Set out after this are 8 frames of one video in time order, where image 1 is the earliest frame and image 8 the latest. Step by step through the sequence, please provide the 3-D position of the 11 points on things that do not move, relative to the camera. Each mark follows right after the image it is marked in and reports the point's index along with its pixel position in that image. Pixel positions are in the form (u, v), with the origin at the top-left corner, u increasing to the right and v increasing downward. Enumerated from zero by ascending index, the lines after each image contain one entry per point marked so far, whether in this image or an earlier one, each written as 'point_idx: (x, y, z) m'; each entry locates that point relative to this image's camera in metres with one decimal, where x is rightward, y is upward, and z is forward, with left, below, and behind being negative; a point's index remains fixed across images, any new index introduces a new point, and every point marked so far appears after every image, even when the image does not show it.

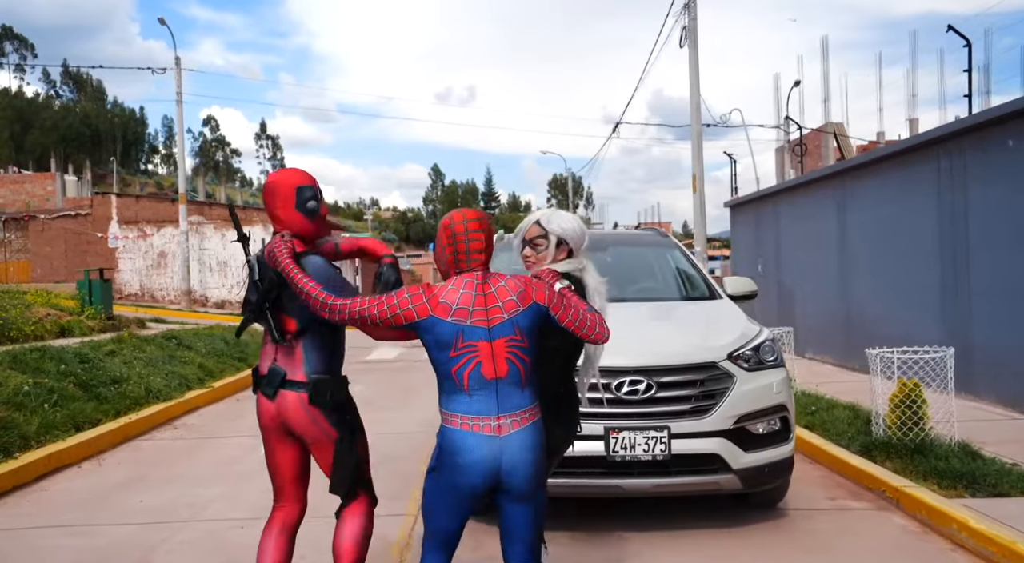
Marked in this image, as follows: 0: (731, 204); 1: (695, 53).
0: (+4.5, +1.6, +14.6) m
1: (+3.8, +4.8, +14.4) m
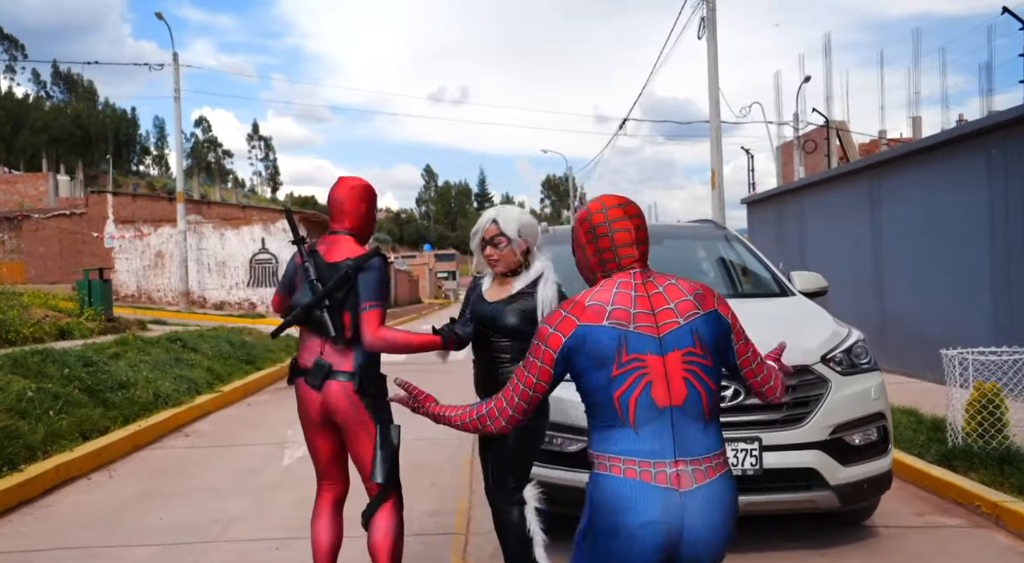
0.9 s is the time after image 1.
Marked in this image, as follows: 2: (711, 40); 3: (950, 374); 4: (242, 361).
0: (+4.8, +1.6, +14.2) m
1: (+4.0, +4.8, +14.1) m
2: (+3.9, +4.9, +14.1) m
3: (+2.8, -0.6, +4.5) m
4: (-4.6, -1.4, +11.9) m
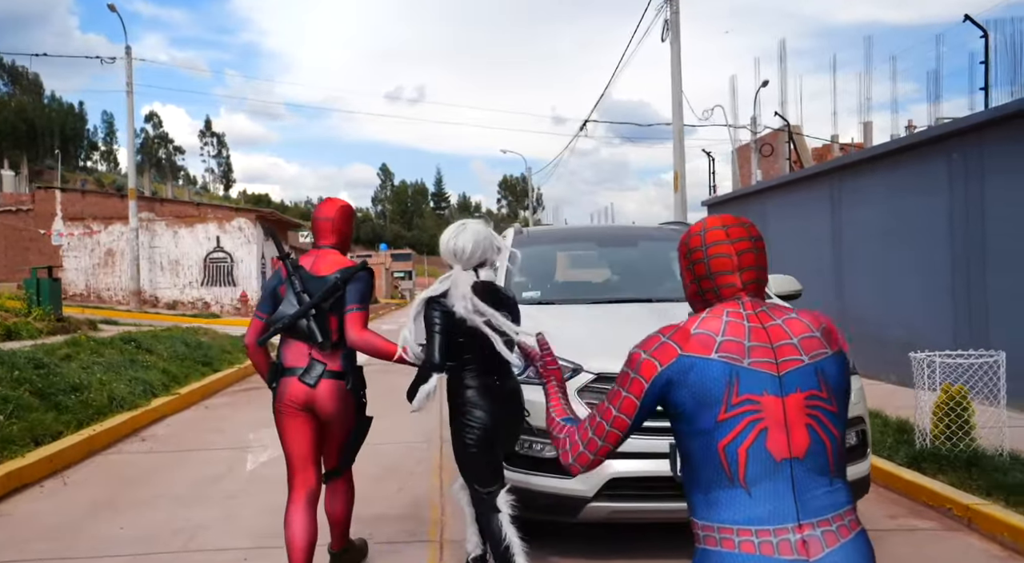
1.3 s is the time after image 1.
0: (+4.1, +1.6, +14.4) m
1: (+3.3, +4.8, +14.2) m
2: (+3.2, +4.9, +14.3) m
3: (+2.7, -0.6, +4.6) m
4: (-5.2, -1.4, +11.6) m
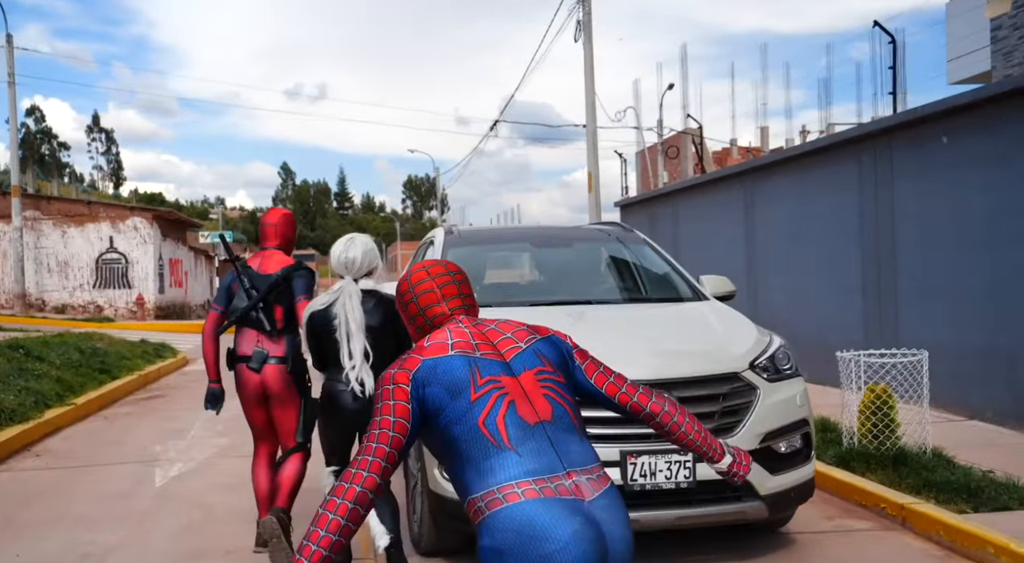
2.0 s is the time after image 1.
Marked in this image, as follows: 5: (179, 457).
0: (+2.4, +1.6, +14.7) m
1: (+1.7, +4.8, +14.4) m
2: (+1.6, +4.9, +14.5) m
3: (+2.2, -0.6, +4.8) m
4: (-6.4, -1.4, +10.8) m
5: (-2.9, -1.5, +6.1) m
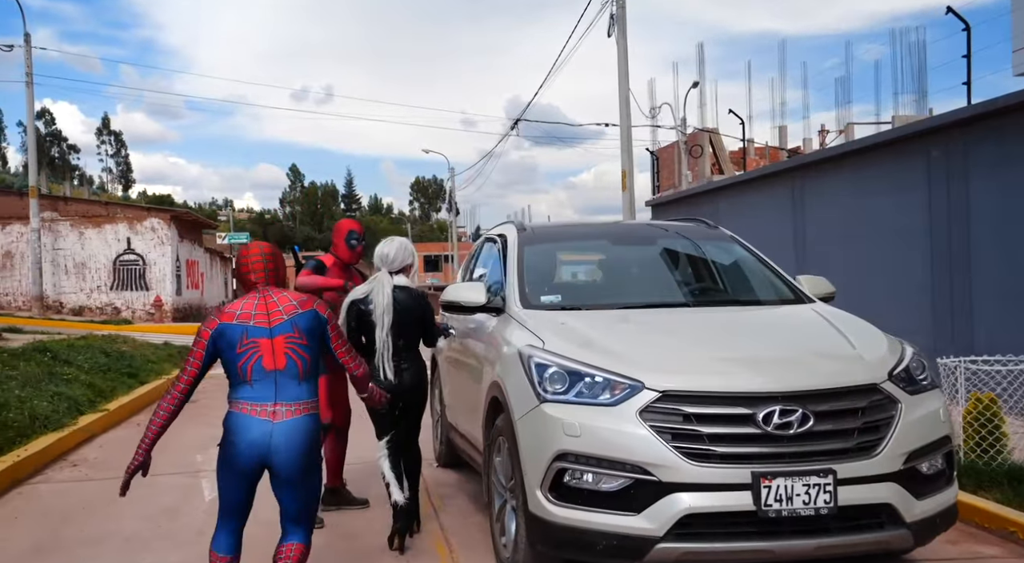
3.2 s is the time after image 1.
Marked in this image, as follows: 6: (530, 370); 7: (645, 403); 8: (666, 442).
0: (+3.0, +1.6, +14.4) m
1: (+2.3, +4.8, +14.1) m
2: (+2.2, +4.9, +14.1) m
3: (+2.7, -0.6, +4.4) m
4: (-5.9, -1.4, +10.5) m
5: (-2.4, -1.6, +5.8) m
6: (+0.1, -0.4, +3.1) m
7: (+0.5, -0.5, +2.8) m
8: (+0.6, -0.6, +2.7) m
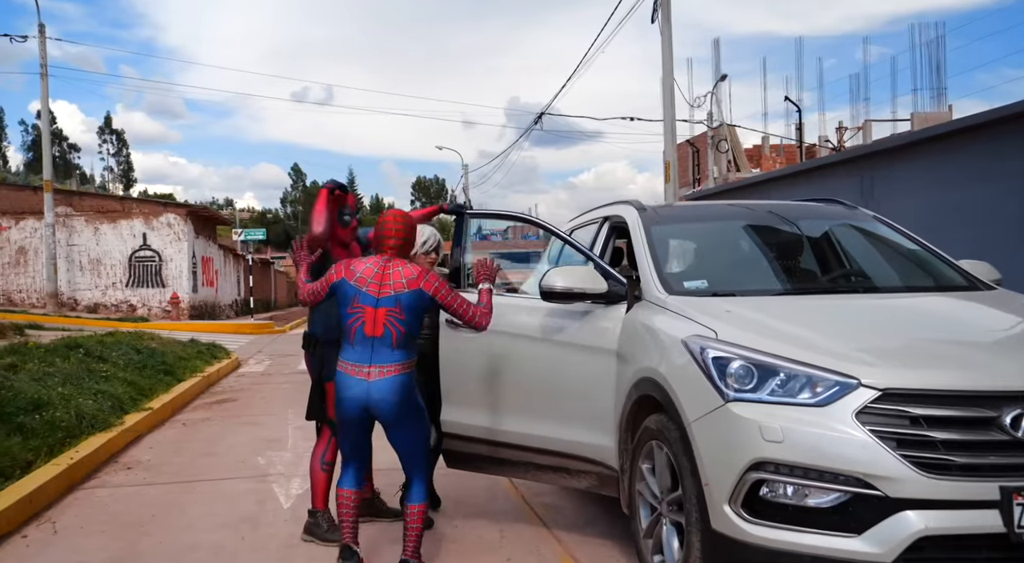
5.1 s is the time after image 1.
0: (+3.8, +1.7, +13.9) m
1: (+3.0, +4.9, +13.6) m
2: (+3.0, +5.0, +13.7) m
3: (+3.4, -0.5, +3.9) m
4: (-5.1, -1.3, +10.1) m
5: (-1.7, -1.5, +5.4) m
6: (+0.8, -0.3, +2.7) m
7: (+1.2, -0.4, +2.4) m
8: (+1.2, -0.6, +2.2) m
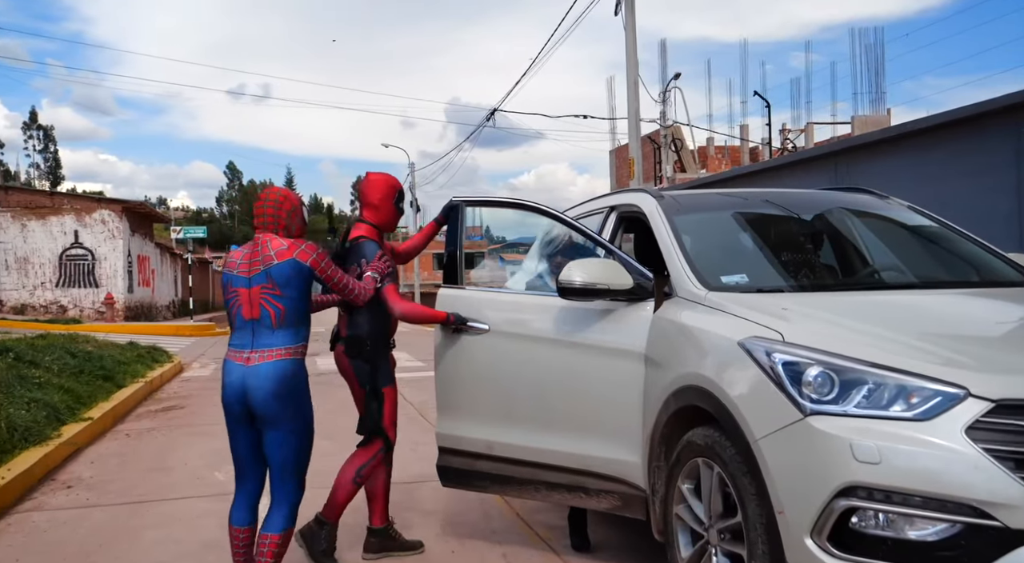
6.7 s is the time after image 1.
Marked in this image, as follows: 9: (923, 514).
0: (+3.0, +1.7, +13.8) m
1: (+2.3, +4.9, +13.4) m
2: (+2.3, +5.0, +13.5) m
3: (+3.4, -0.5, +3.8) m
4: (-5.6, -1.3, +9.3) m
5: (-1.8, -1.4, +4.9) m
6: (+0.9, -0.3, +2.4) m
7: (+1.3, -0.4, +2.0) m
8: (+1.4, -0.5, +1.9) m
9: (+1.2, -0.7, +2.0) m
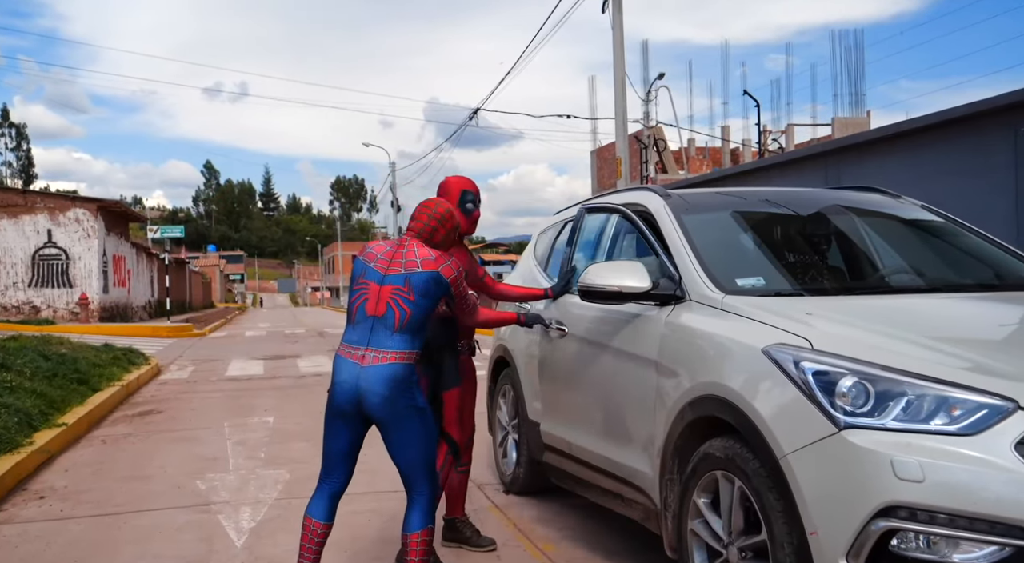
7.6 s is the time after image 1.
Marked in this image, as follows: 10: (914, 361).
0: (+2.8, +1.7, +13.7) m
1: (+2.1, +4.9, +13.3) m
2: (+2.0, +5.0, +13.4) m
3: (+3.4, -0.5, +3.7) m
4: (-5.7, -1.3, +9.0) m
5: (-1.8, -1.5, +4.6) m
6: (+0.9, -0.3, +2.2) m
7: (+1.4, -0.4, +1.9) m
8: (+1.4, -0.5, +1.8) m
9: (+1.2, -0.7, +1.9) m
10: (+1.2, -0.2, +2.1) m
